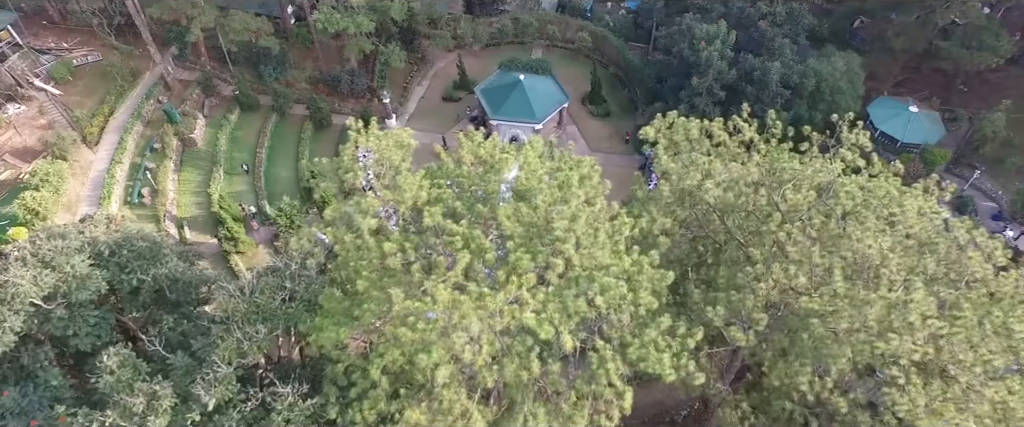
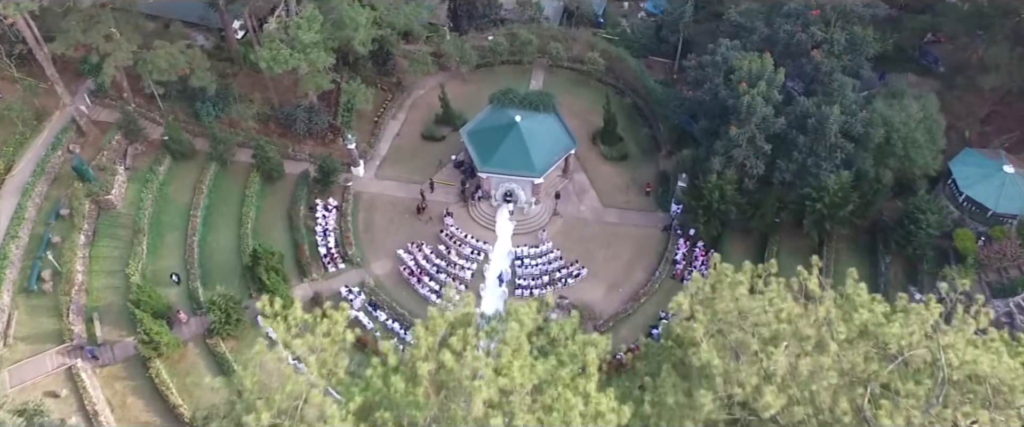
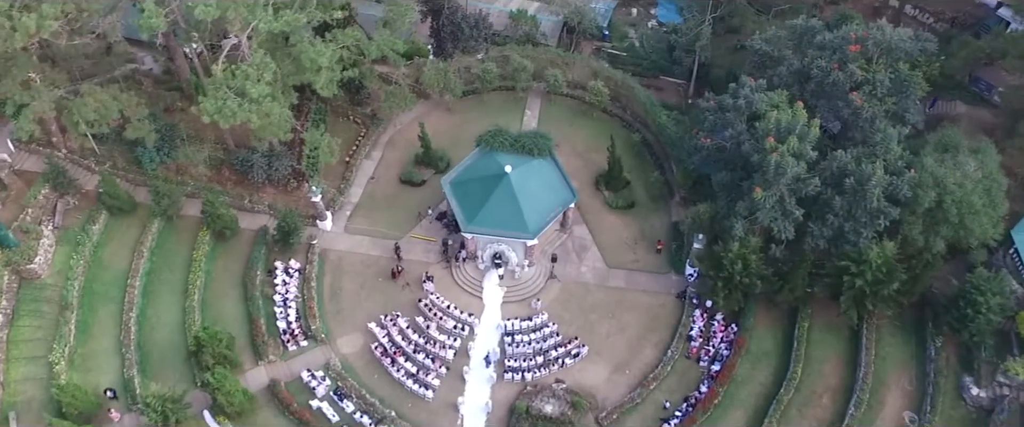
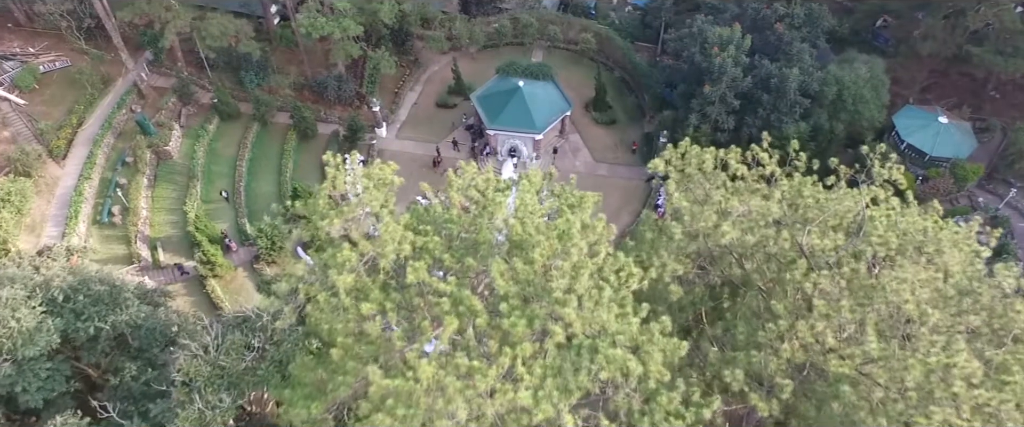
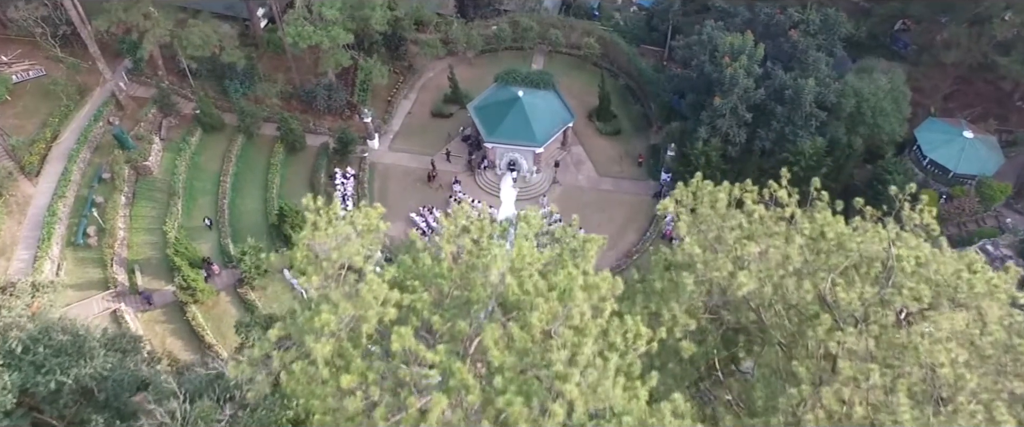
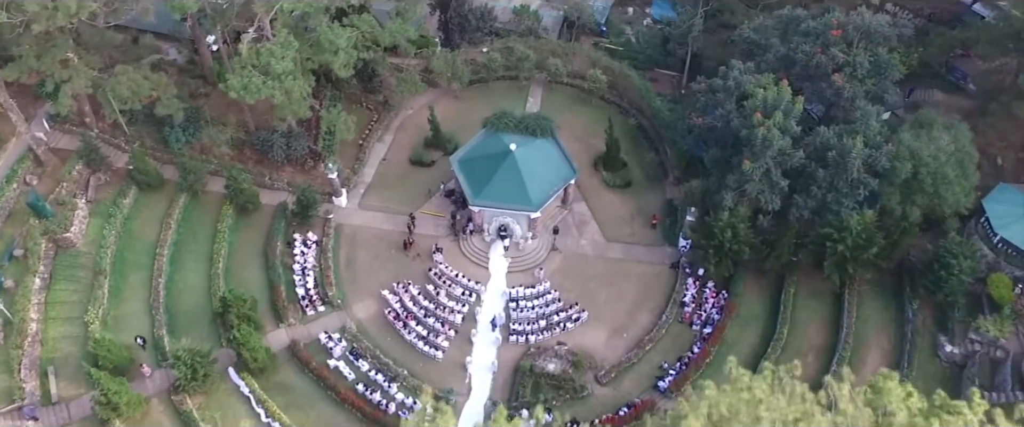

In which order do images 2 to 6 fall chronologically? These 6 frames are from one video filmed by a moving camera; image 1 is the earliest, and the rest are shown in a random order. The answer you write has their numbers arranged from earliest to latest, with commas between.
4, 5, 2, 6, 3
